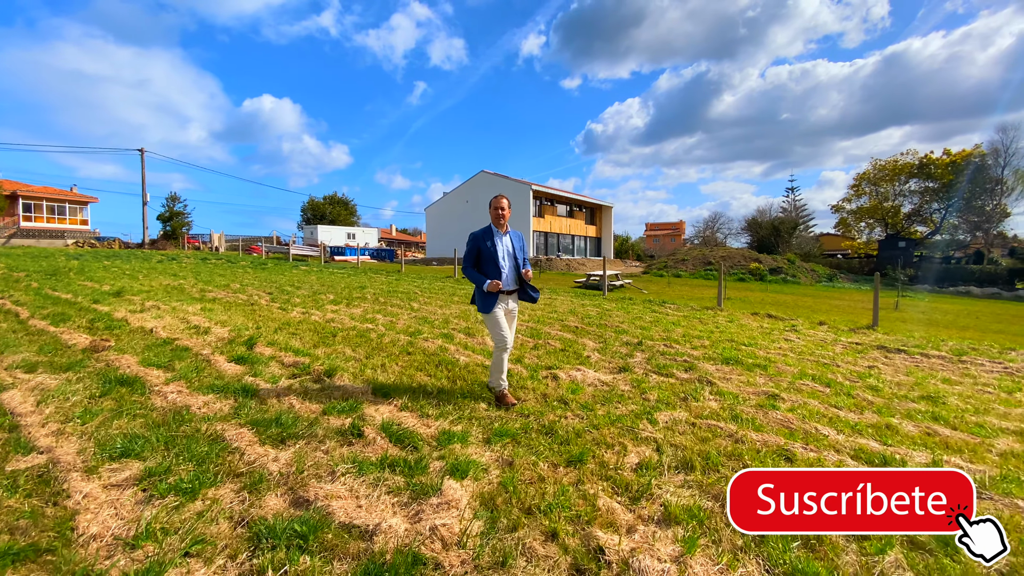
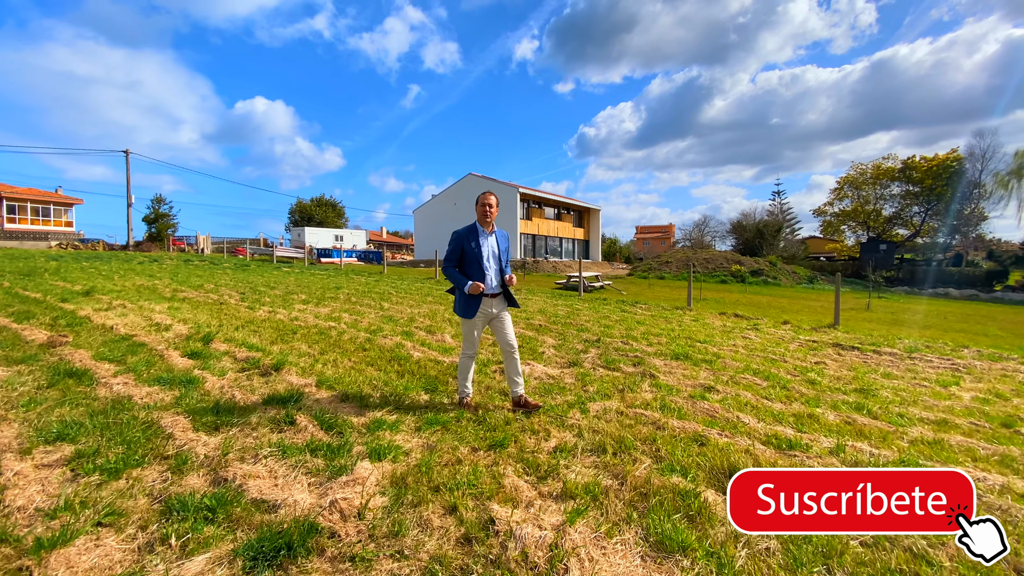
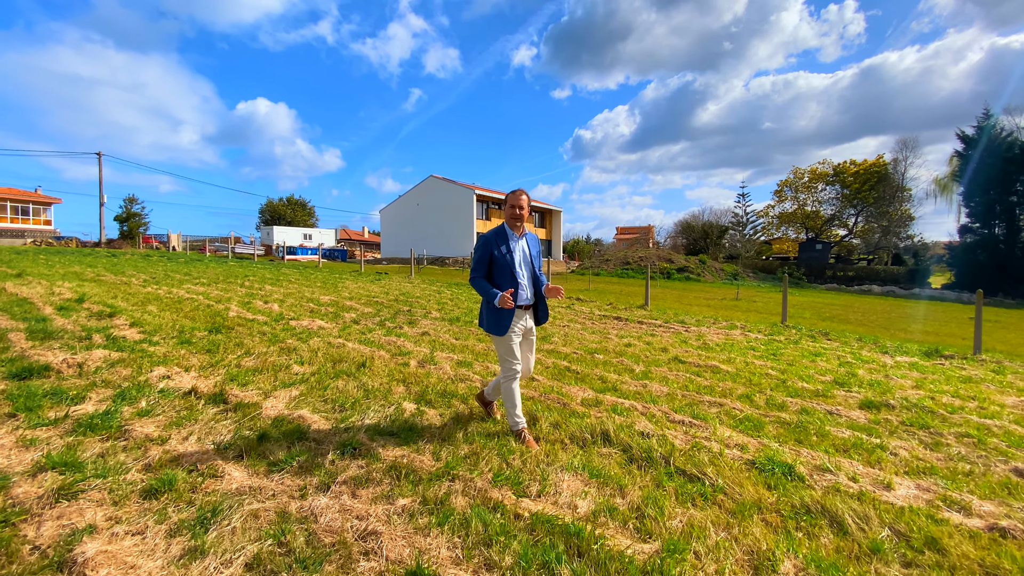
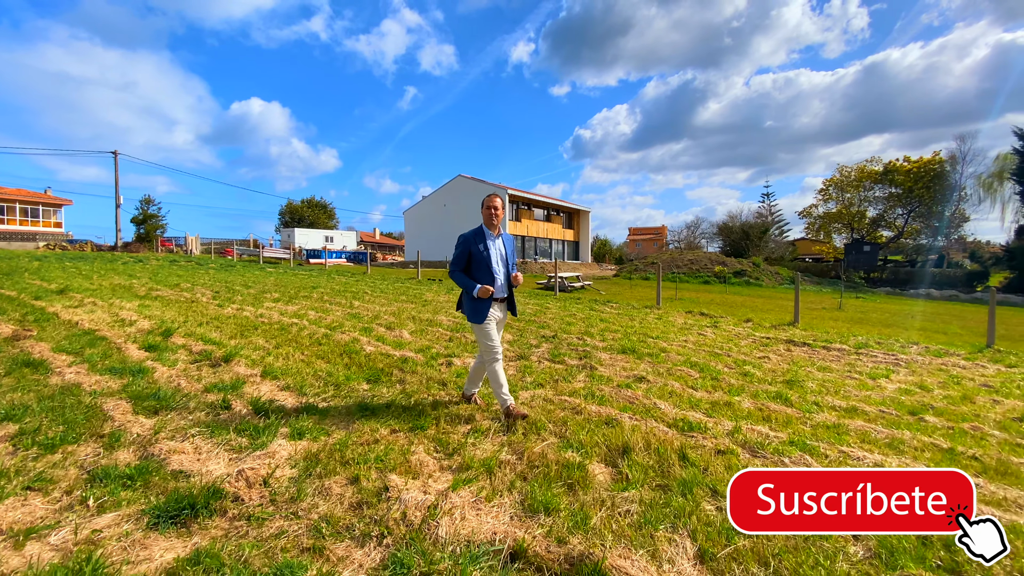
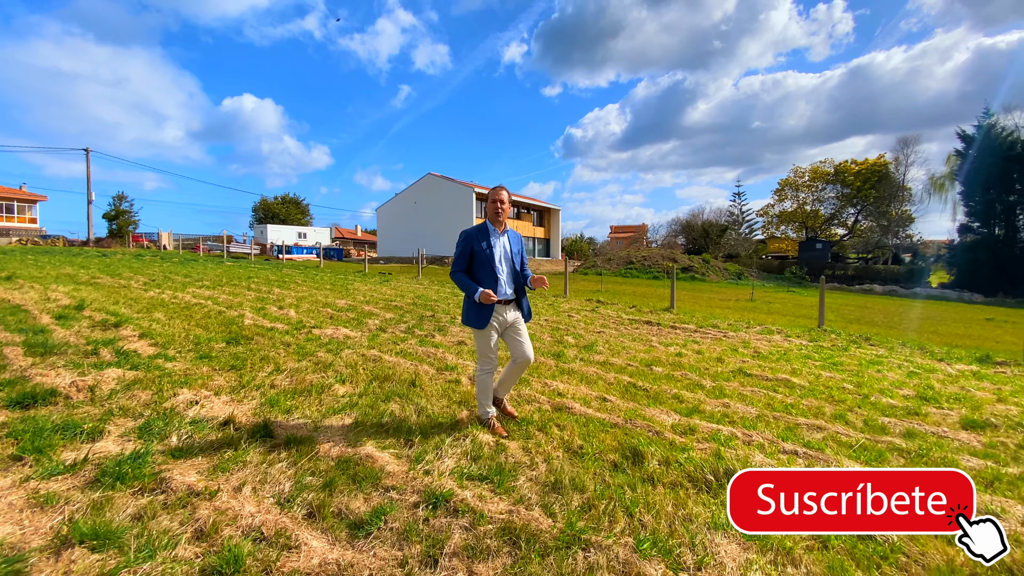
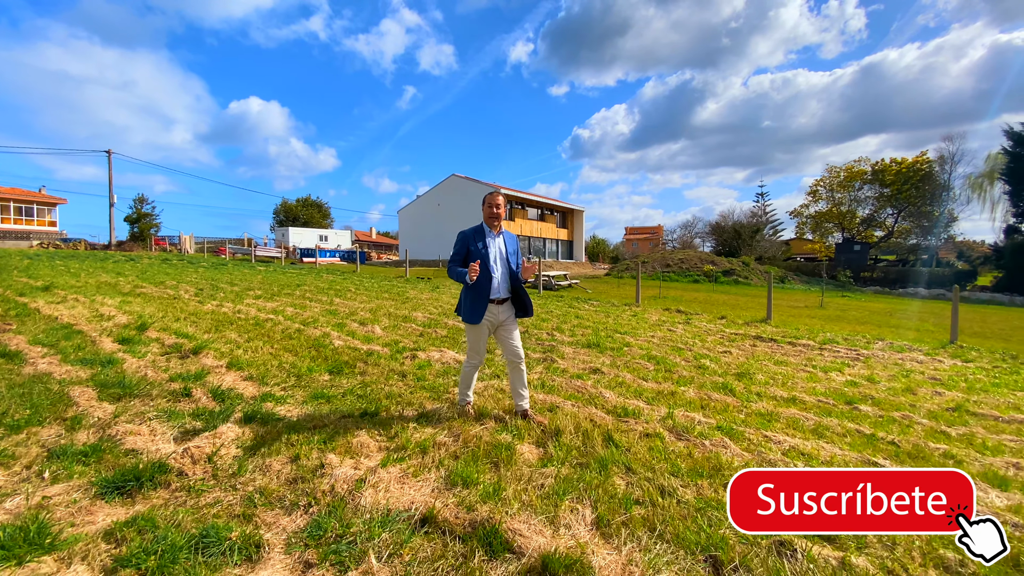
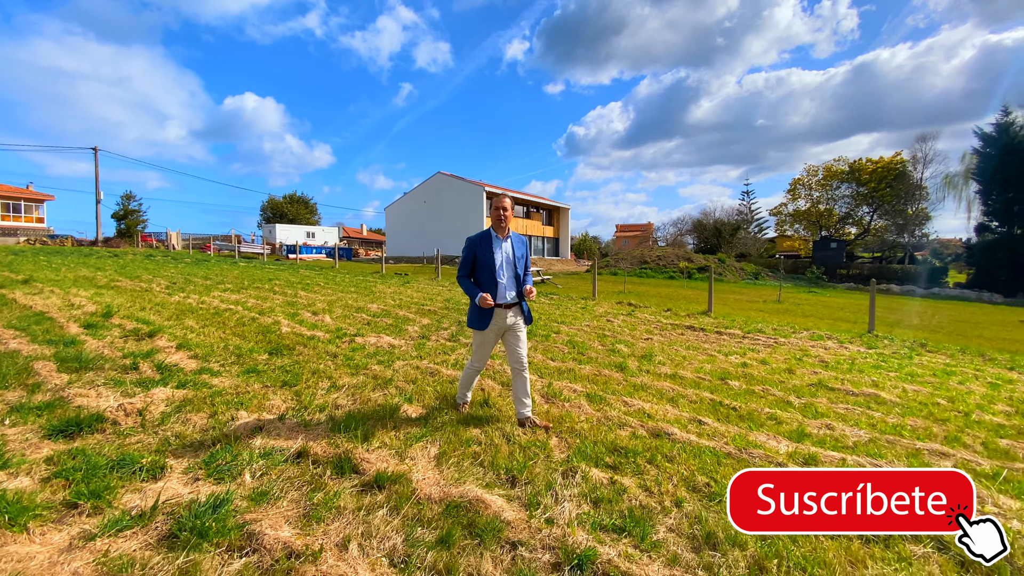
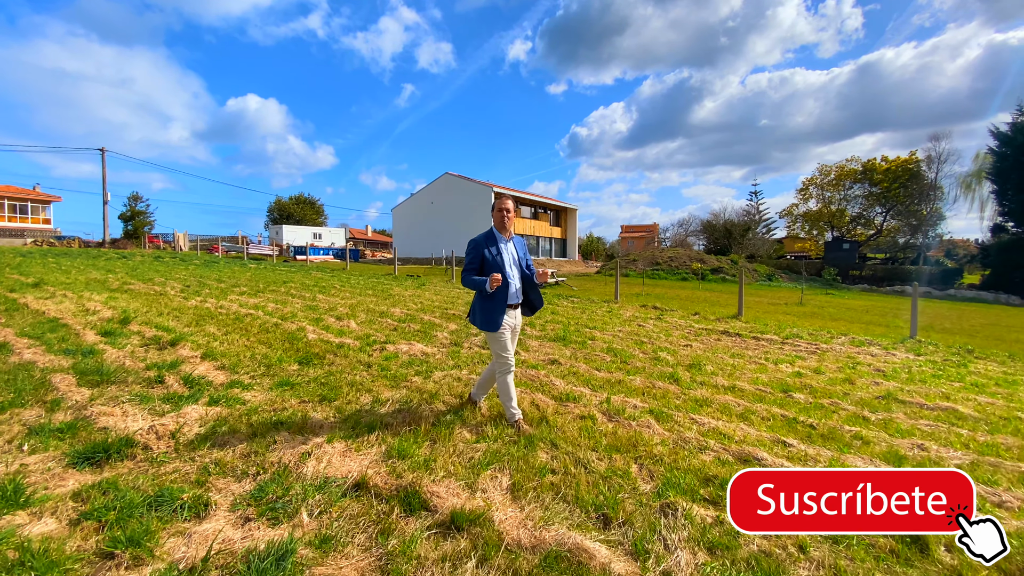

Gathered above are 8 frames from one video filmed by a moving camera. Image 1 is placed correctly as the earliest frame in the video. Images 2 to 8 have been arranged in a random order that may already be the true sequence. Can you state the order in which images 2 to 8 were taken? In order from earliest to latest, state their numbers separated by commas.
2, 4, 6, 8, 7, 5, 3
